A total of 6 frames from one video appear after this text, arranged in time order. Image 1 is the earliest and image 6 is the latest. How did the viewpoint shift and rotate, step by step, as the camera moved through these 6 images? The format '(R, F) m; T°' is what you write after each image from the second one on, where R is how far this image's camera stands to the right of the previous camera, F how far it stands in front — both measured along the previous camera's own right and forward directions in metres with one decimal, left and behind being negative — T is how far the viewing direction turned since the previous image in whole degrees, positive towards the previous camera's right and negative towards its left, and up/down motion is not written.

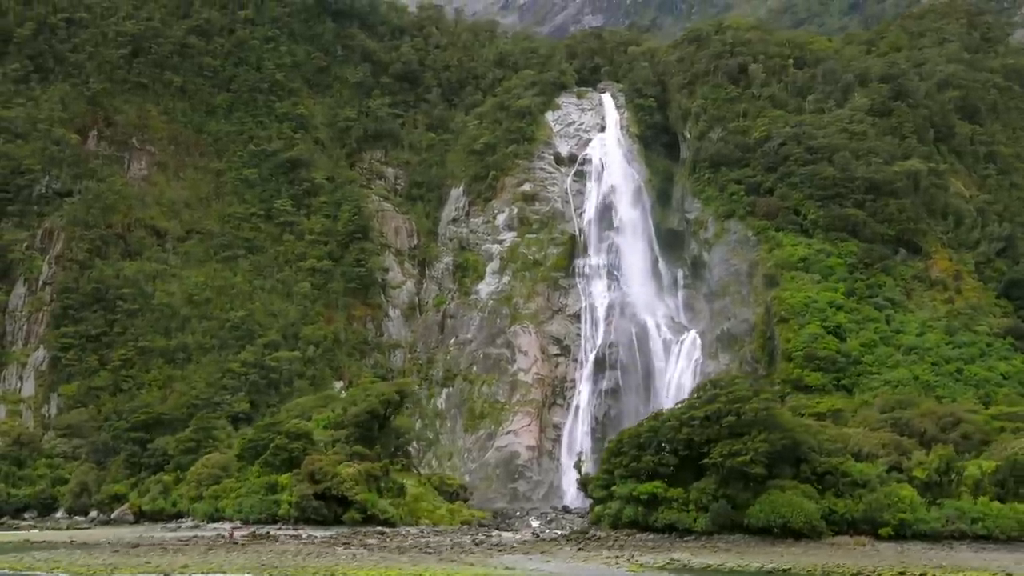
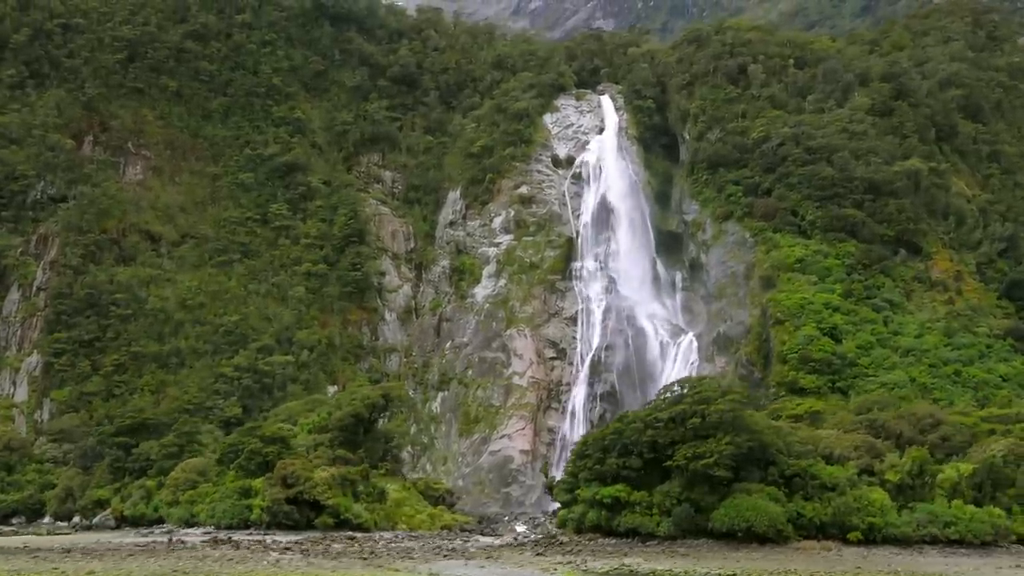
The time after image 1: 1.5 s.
(+0.9, +0.4) m; -1°
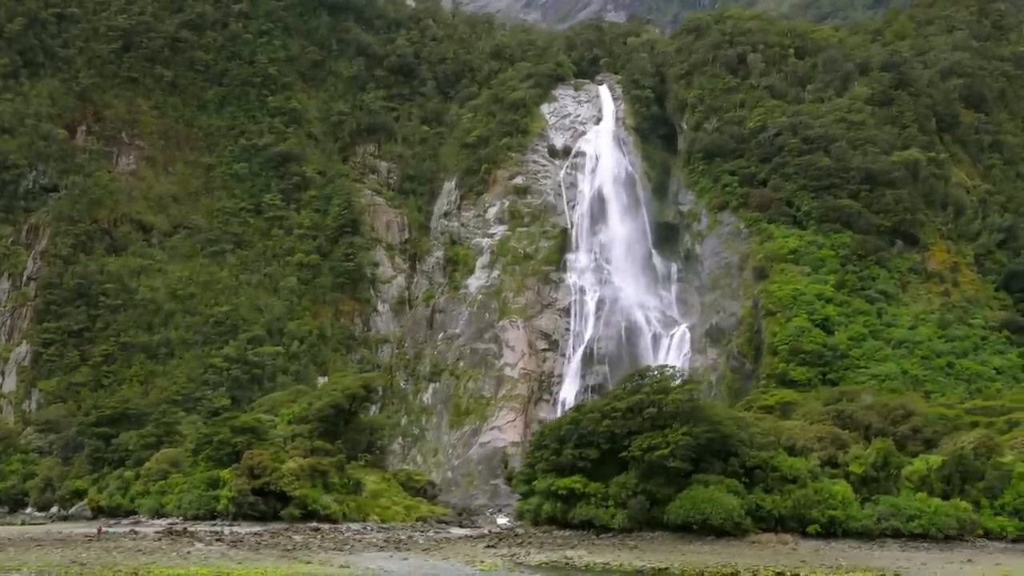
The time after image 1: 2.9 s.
(+0.9, +0.4) m; -1°
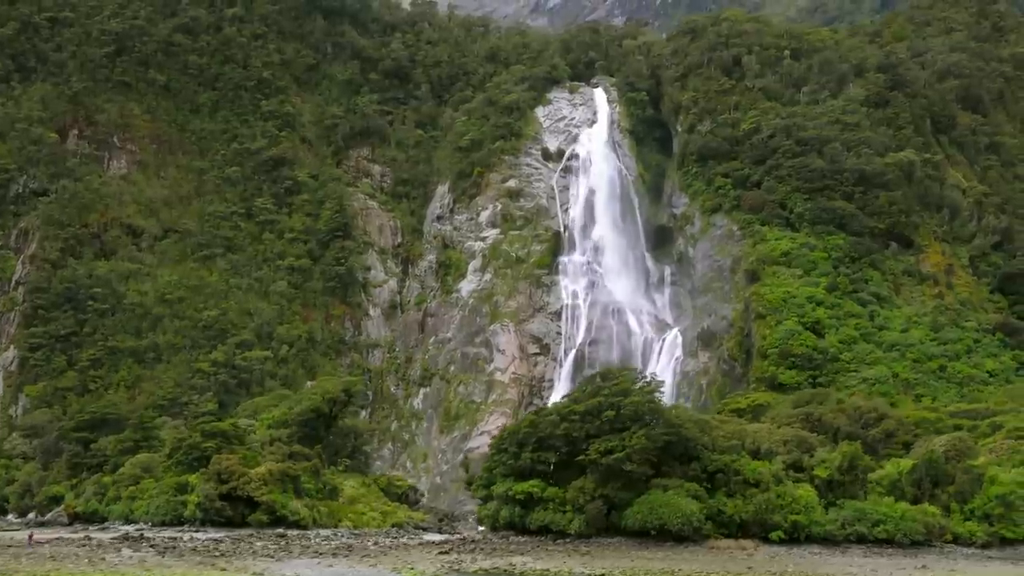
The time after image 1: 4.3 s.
(+0.8, +0.4) m; 0°
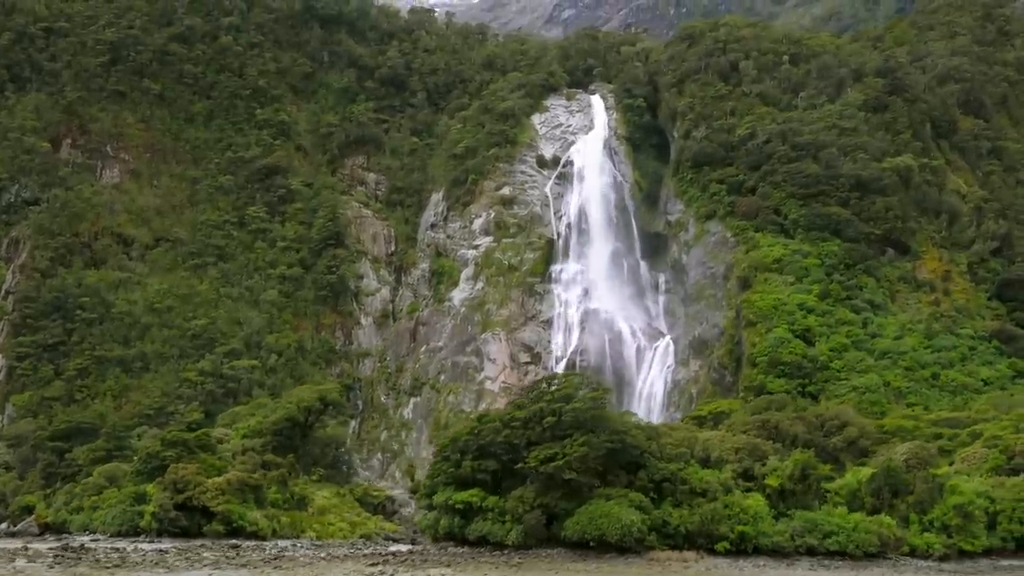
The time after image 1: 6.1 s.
(+1.2, +0.6) m; -1°
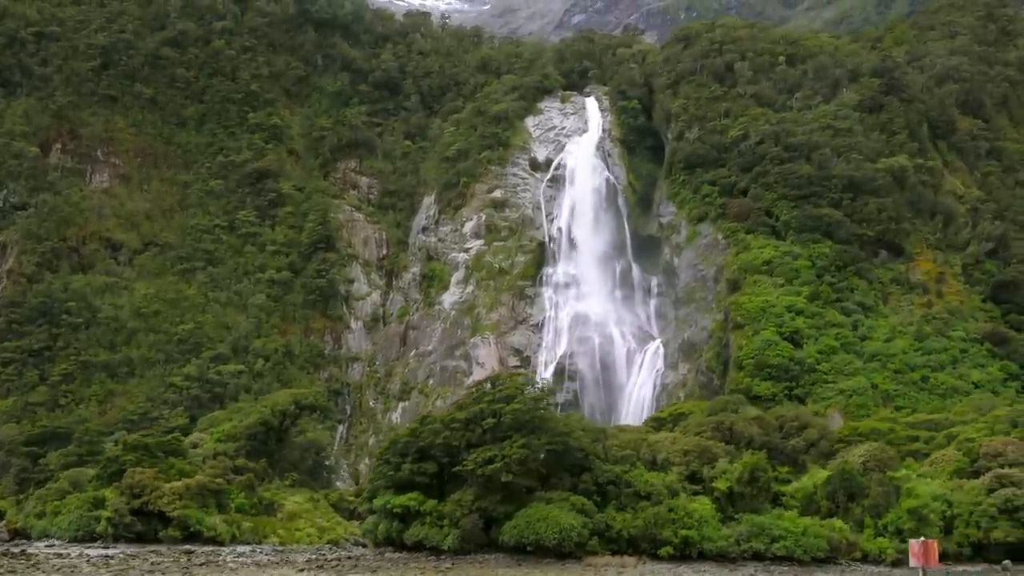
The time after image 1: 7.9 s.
(+1.1, +0.5) m; -1°
